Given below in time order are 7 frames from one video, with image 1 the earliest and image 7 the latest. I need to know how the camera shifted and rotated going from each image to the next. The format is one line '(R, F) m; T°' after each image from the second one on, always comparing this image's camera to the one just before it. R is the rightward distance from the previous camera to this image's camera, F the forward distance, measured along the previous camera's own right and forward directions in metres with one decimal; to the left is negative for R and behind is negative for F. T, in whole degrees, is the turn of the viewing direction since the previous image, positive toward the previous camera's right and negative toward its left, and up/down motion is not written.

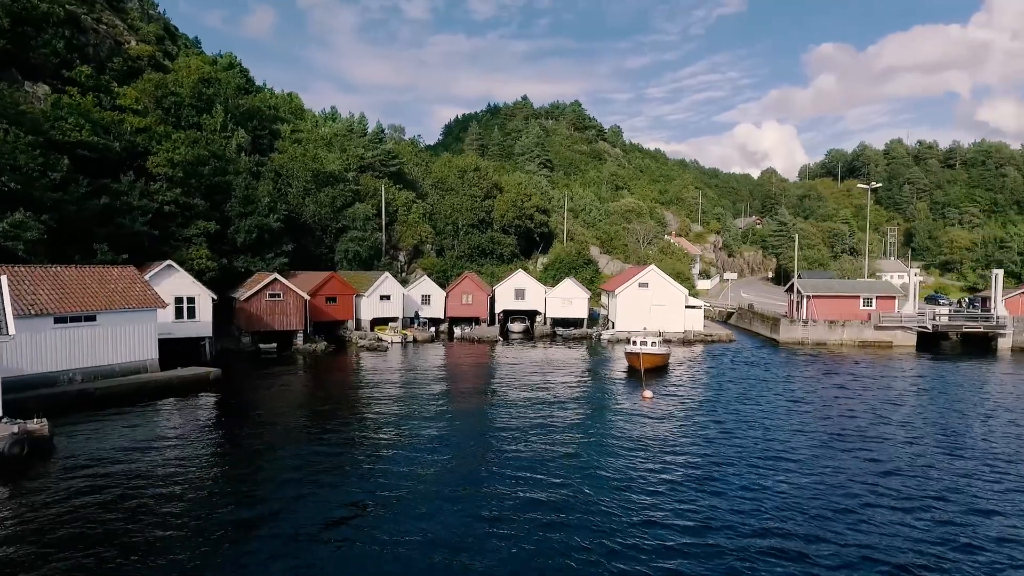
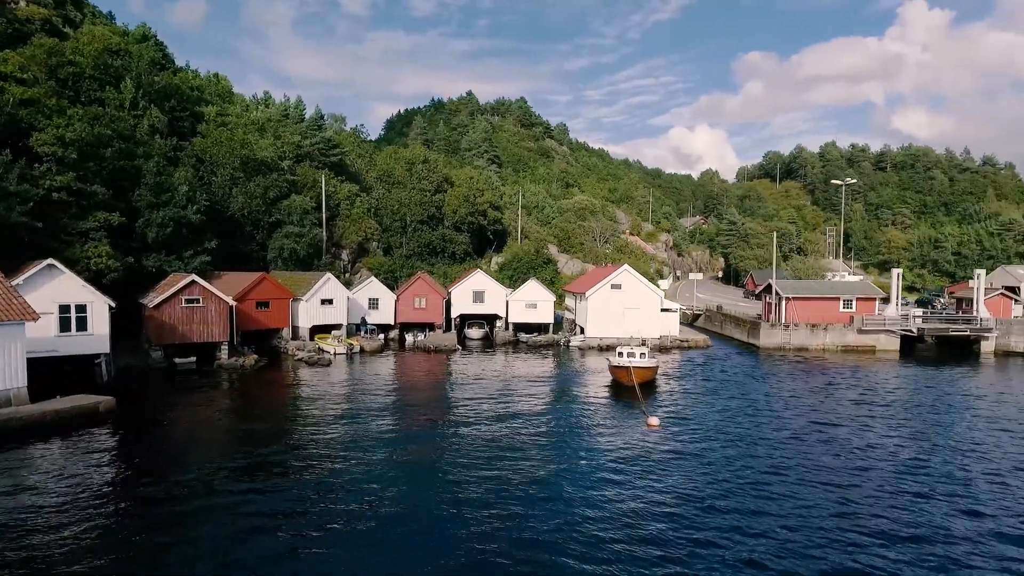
(-1.2, +4.8) m; +5°
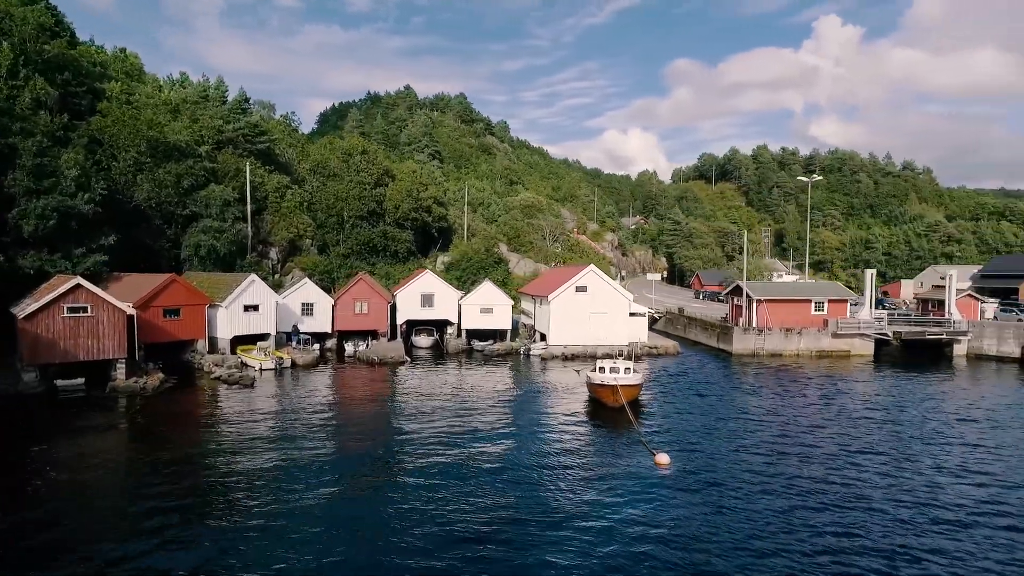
(-1.0, +4.4) m; +6°
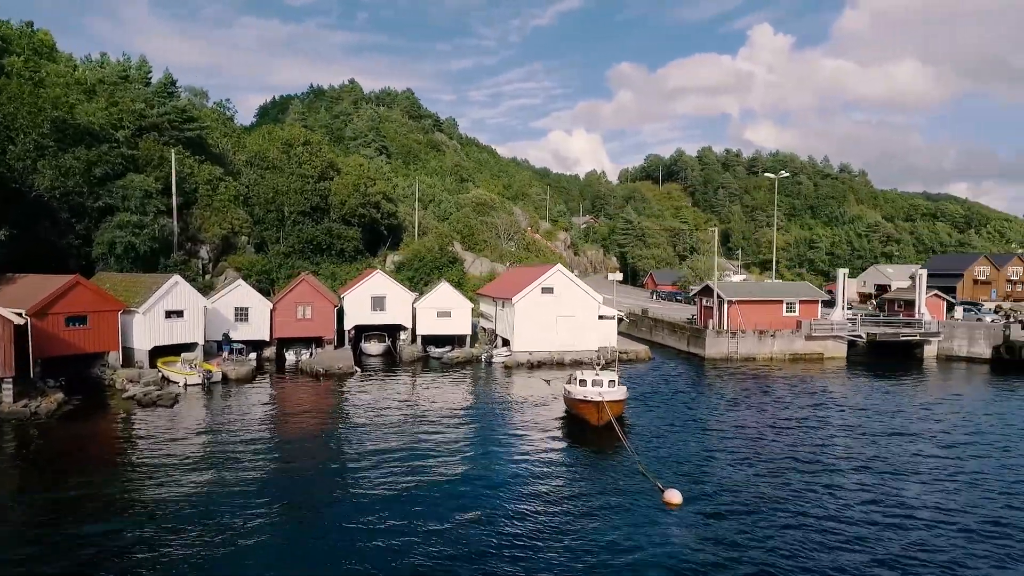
(-0.7, +3.1) m; +5°
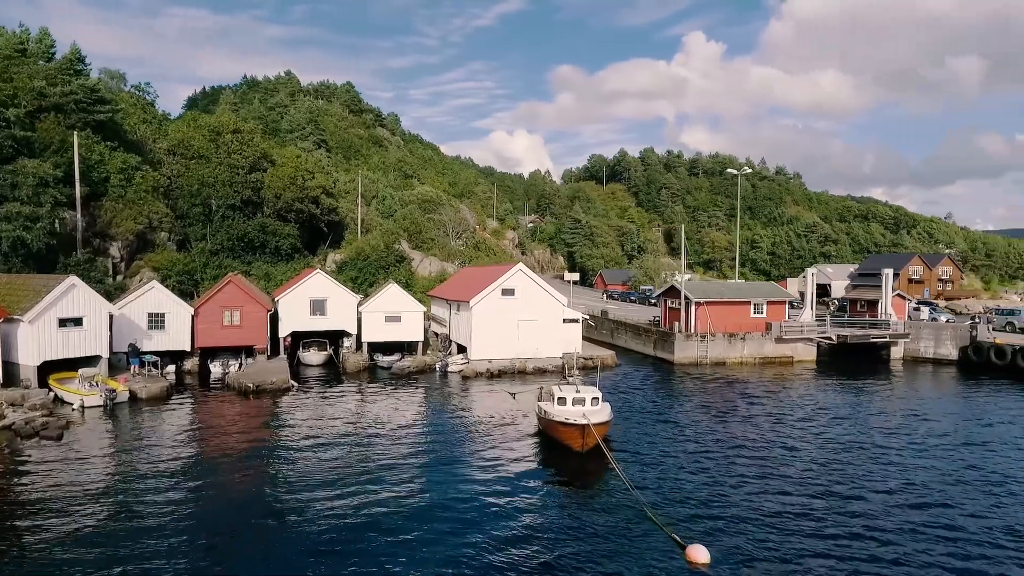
(-0.7, +3.2) m; +5°
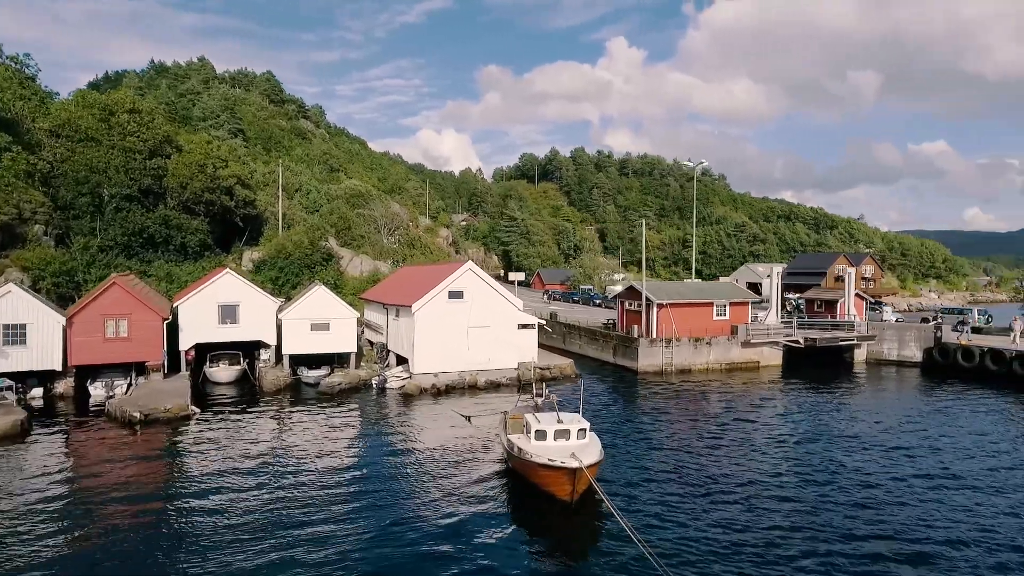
(-0.8, +4.1) m; +6°
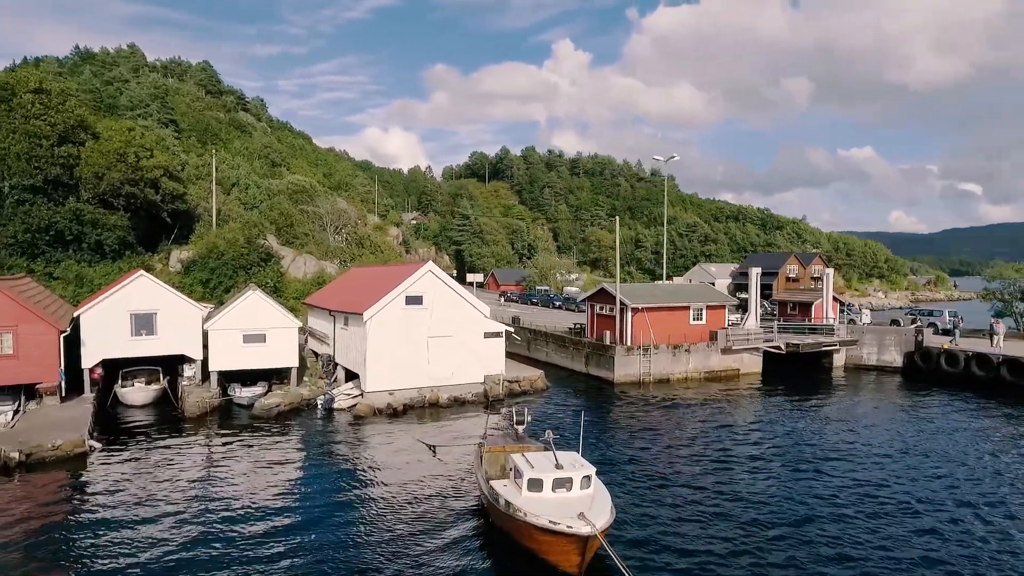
(-0.7, +3.2) m; +5°
